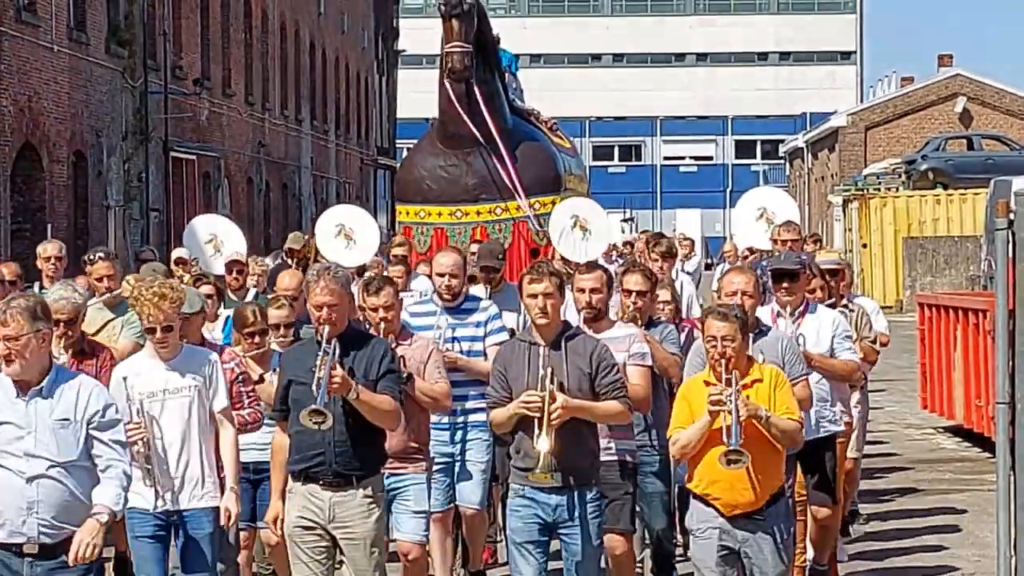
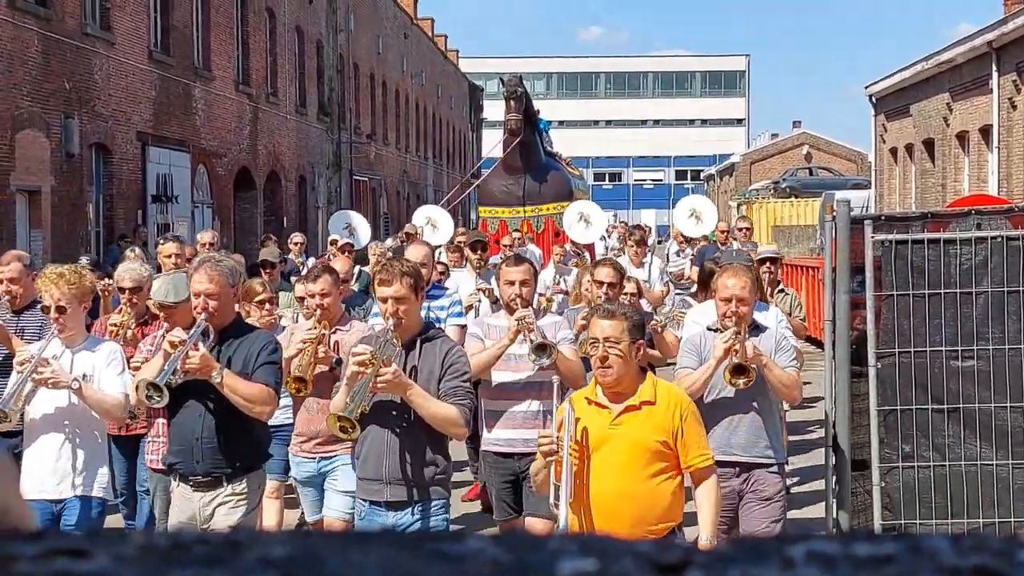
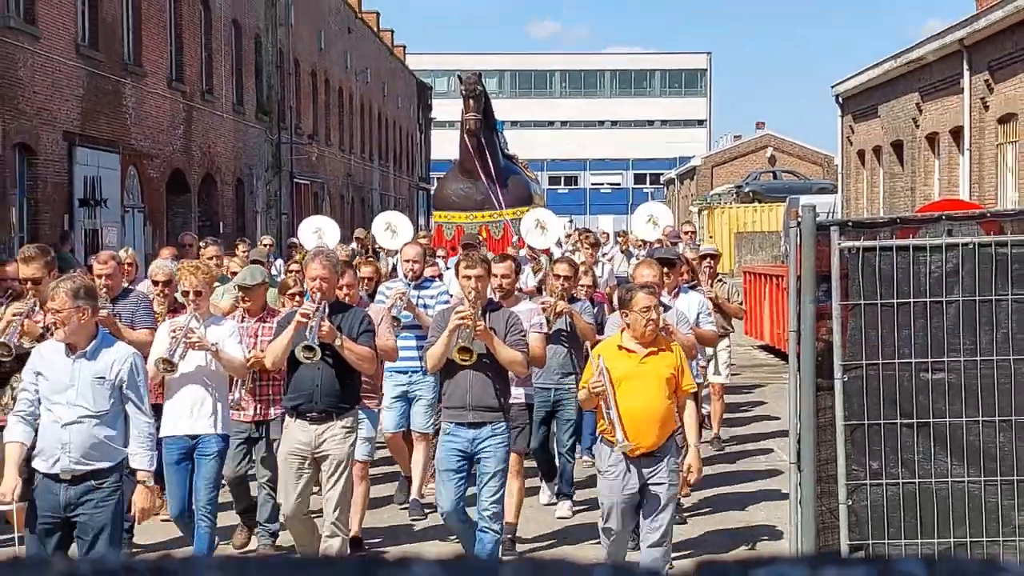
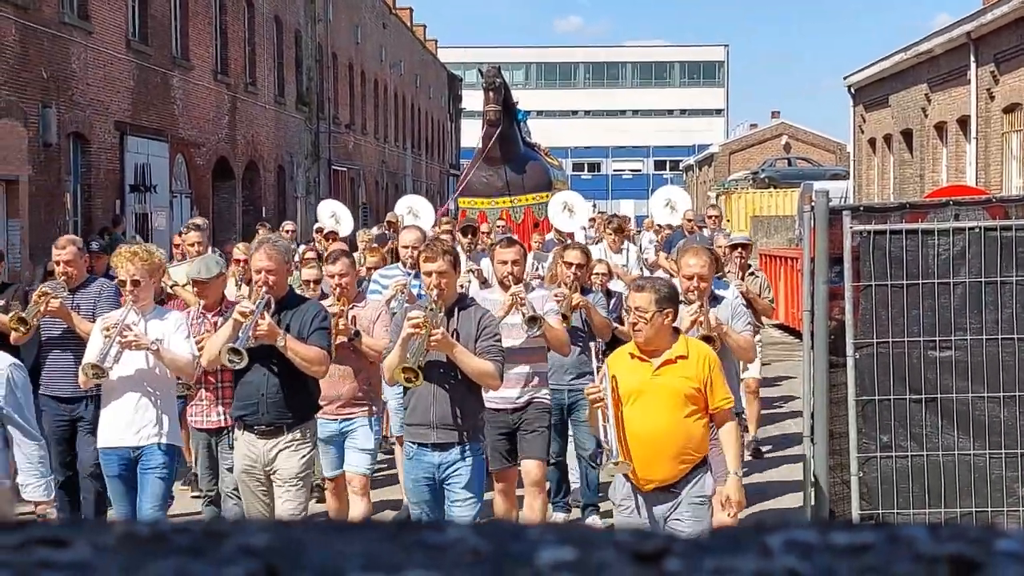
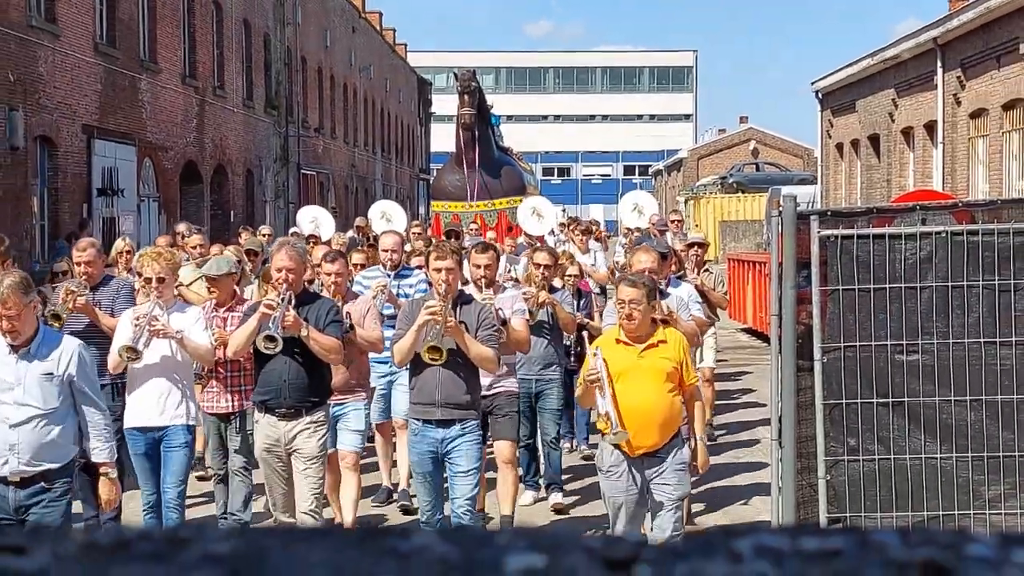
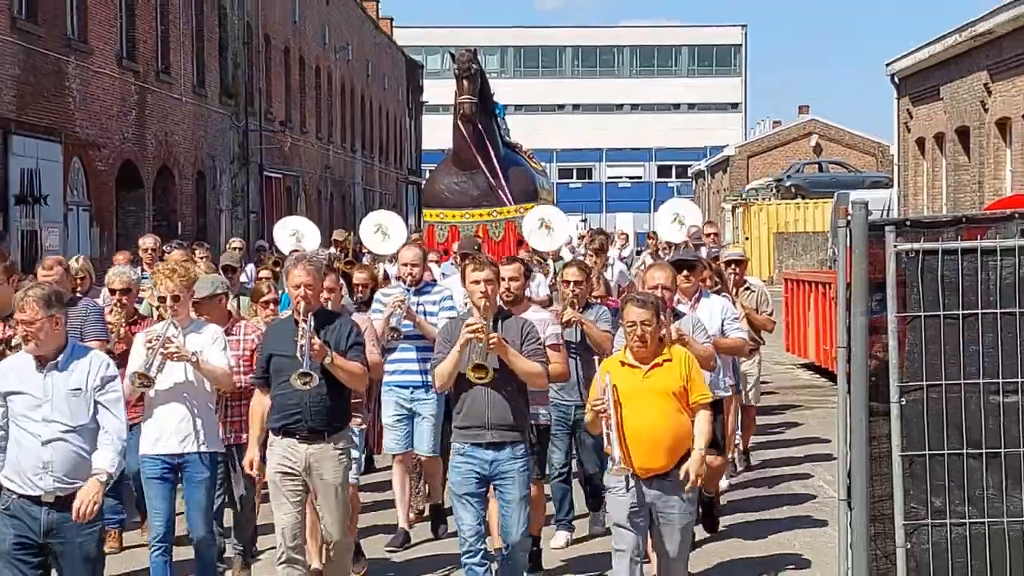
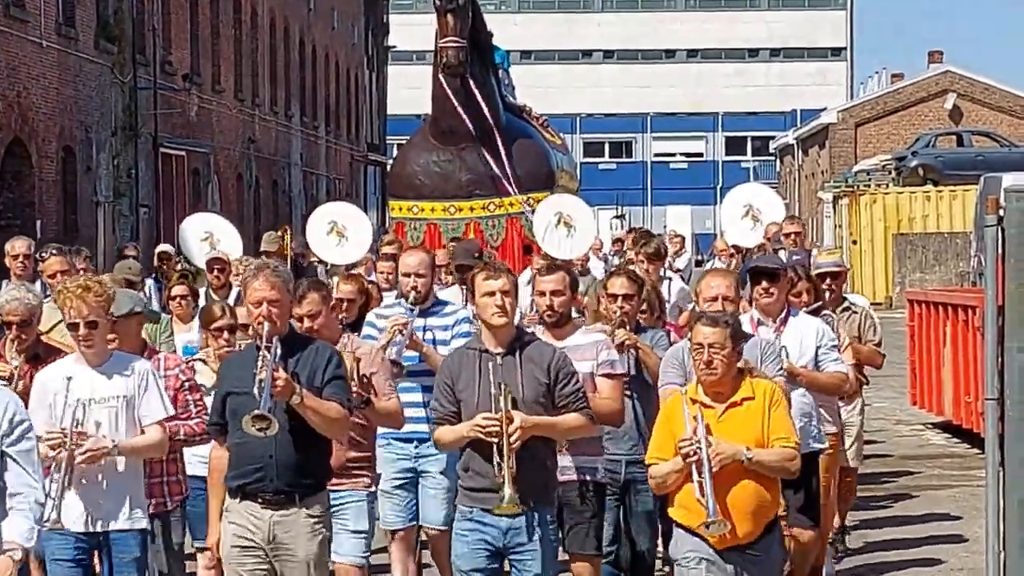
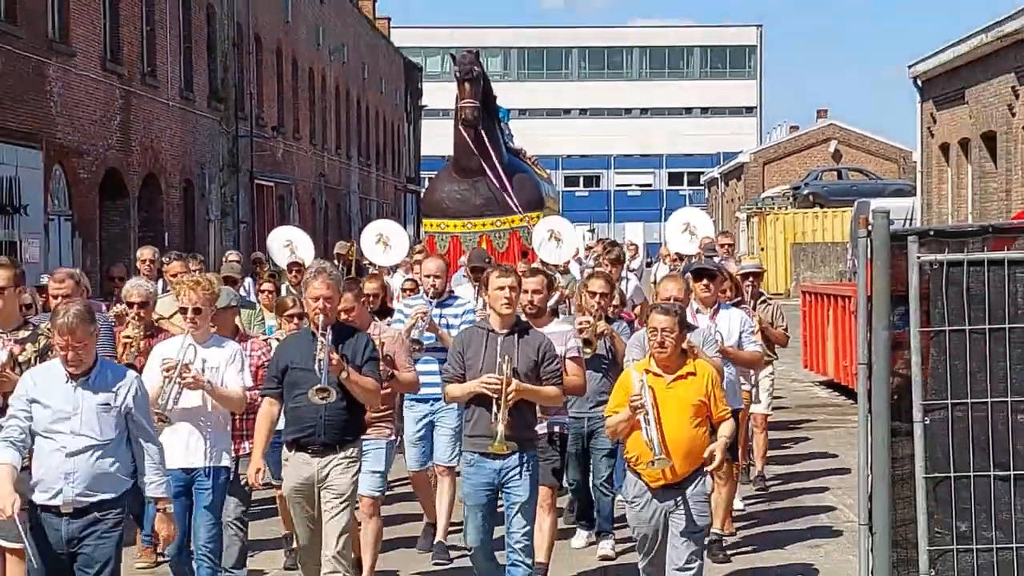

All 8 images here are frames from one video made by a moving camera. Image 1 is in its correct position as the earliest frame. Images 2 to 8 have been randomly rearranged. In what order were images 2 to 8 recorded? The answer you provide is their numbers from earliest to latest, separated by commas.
7, 8, 6, 3, 5, 4, 2
